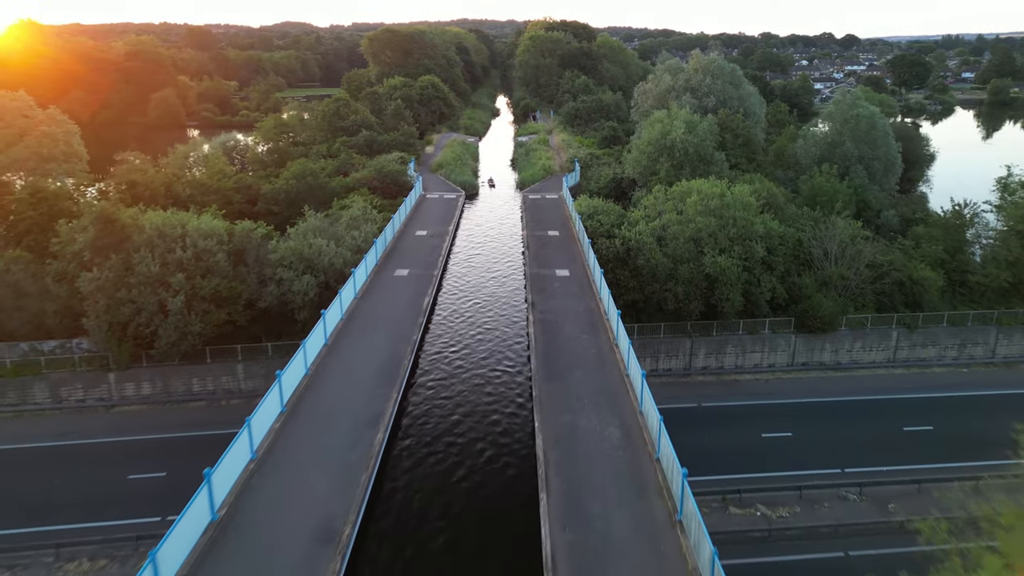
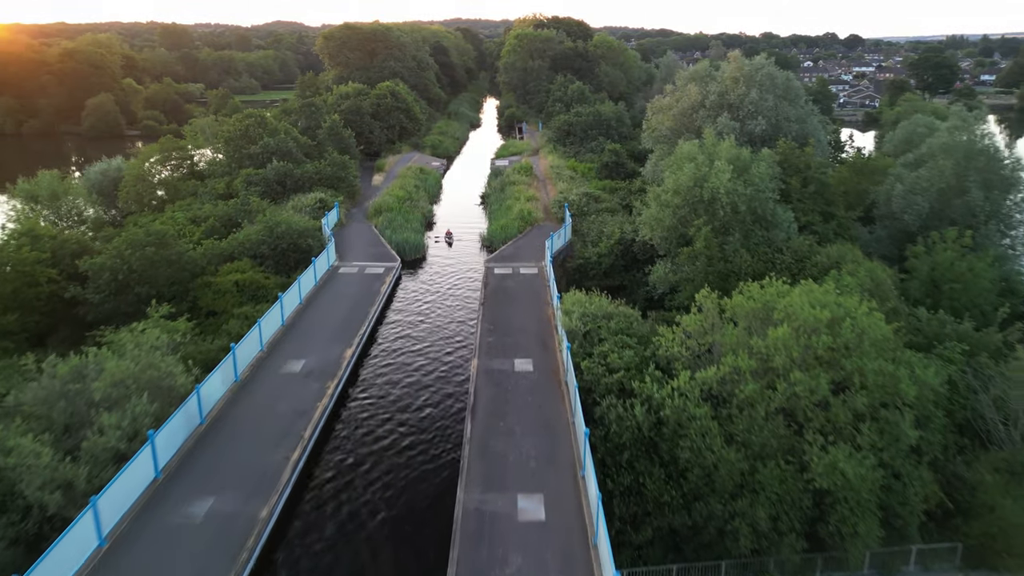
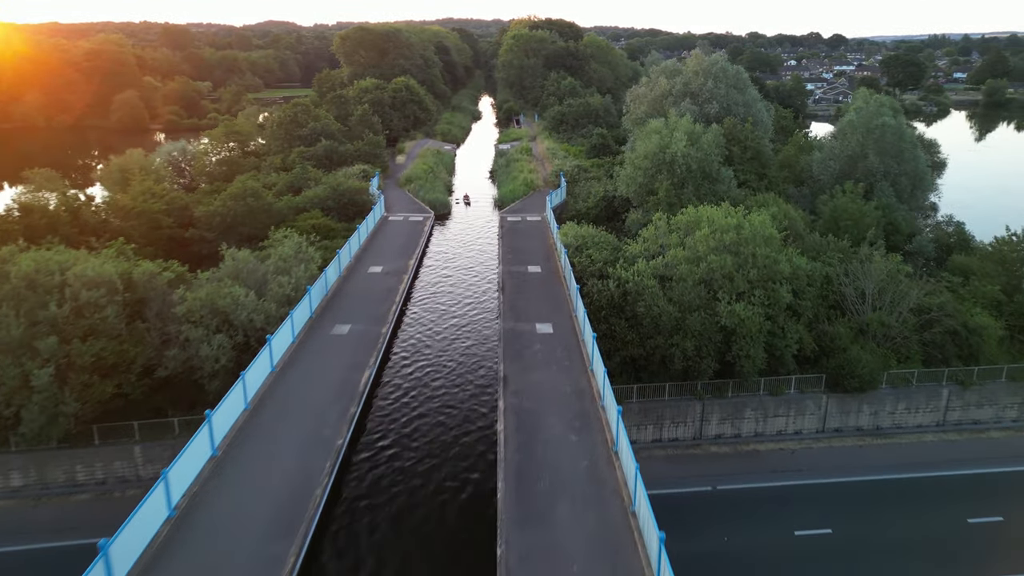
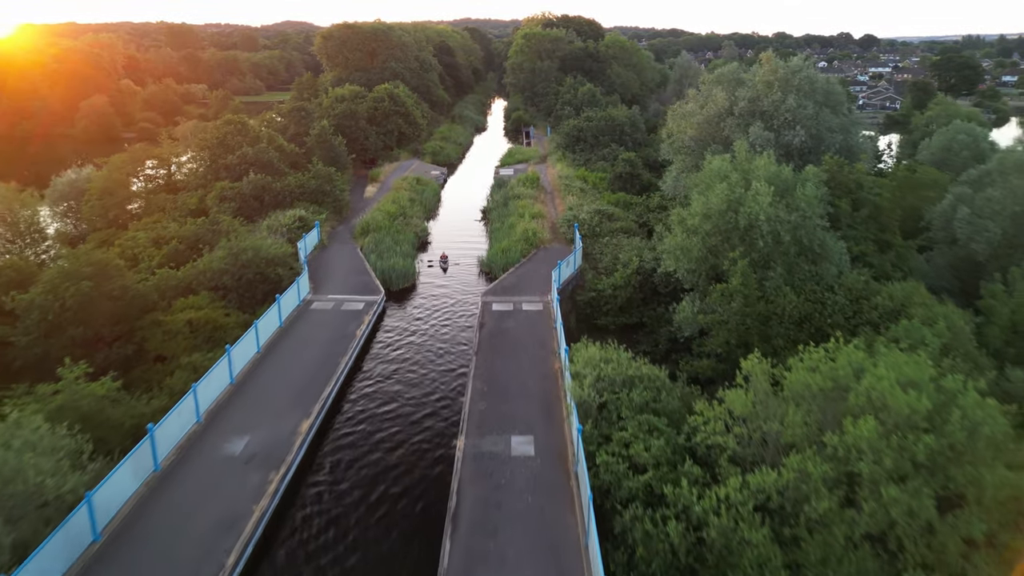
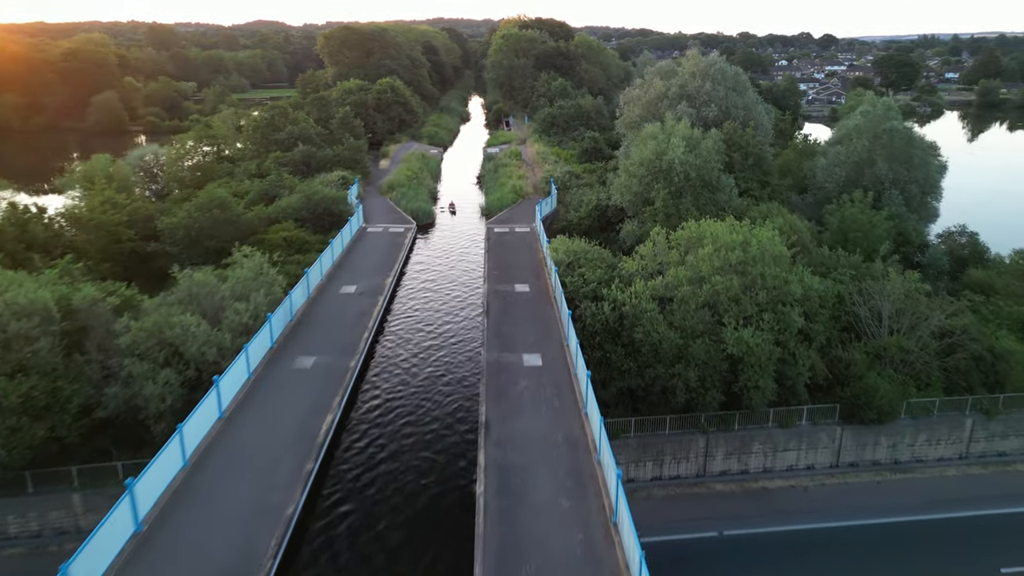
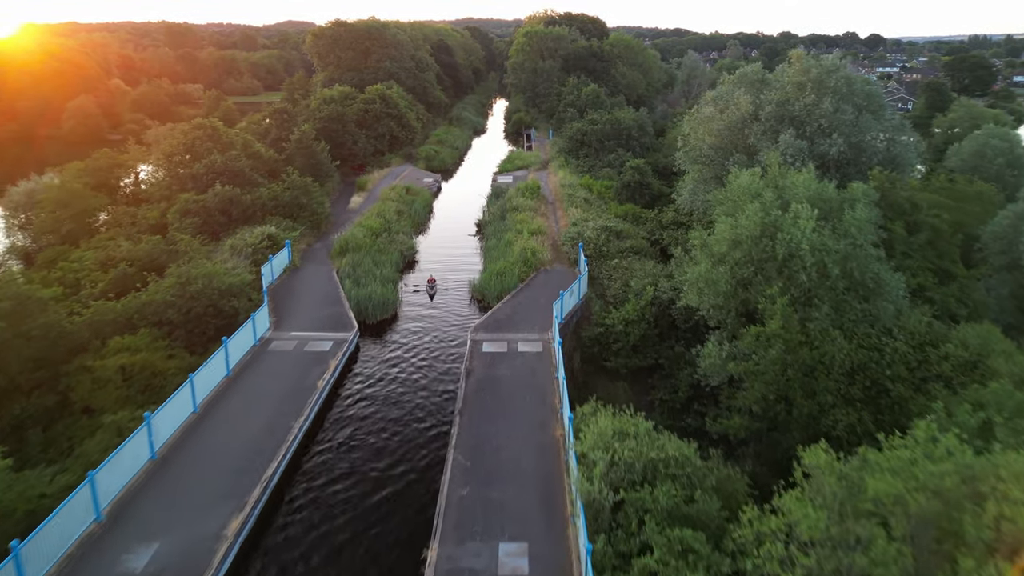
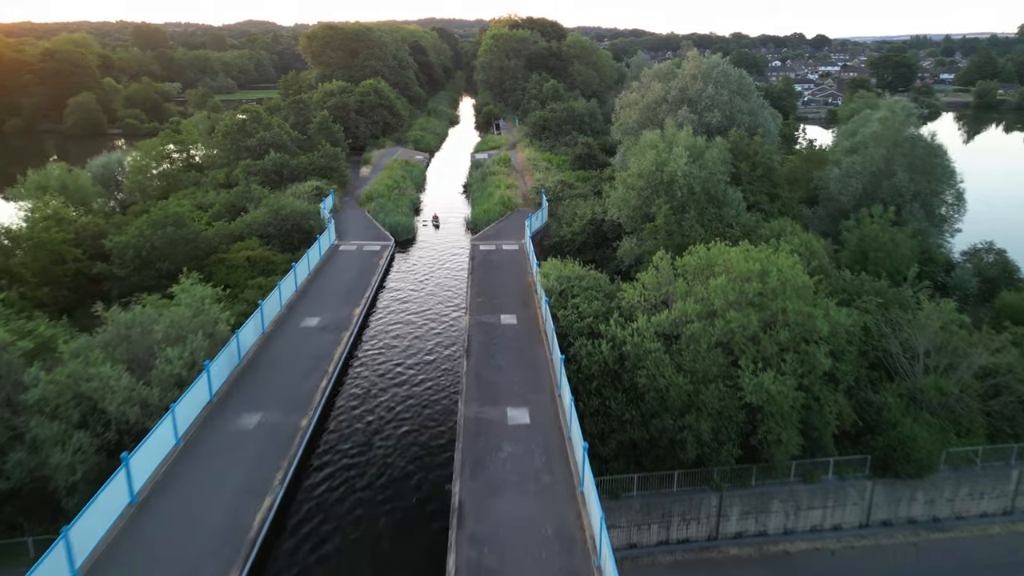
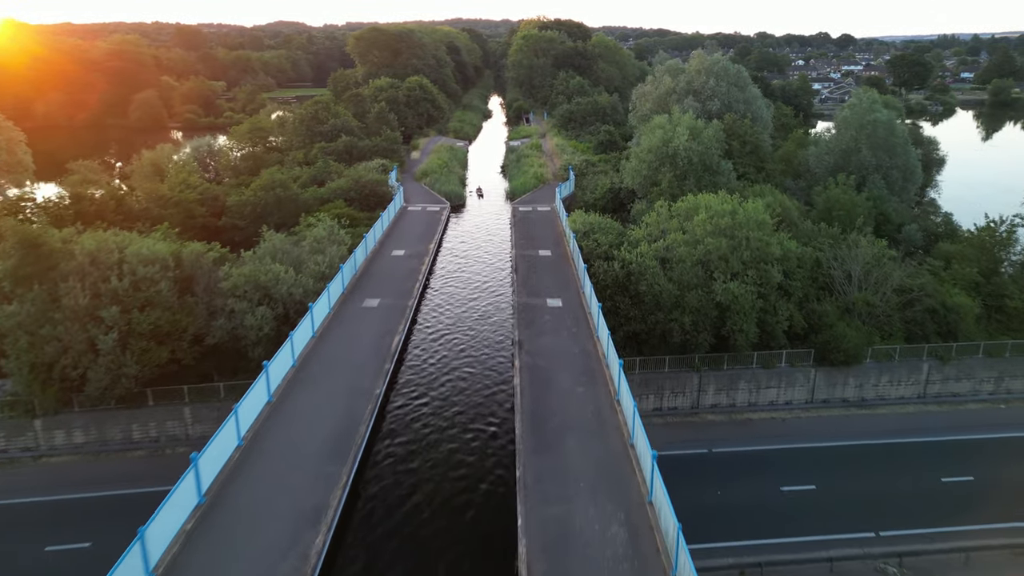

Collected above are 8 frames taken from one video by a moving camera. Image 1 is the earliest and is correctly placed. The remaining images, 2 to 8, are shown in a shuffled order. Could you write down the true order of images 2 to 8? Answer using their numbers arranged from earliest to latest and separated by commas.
8, 3, 5, 7, 2, 4, 6
